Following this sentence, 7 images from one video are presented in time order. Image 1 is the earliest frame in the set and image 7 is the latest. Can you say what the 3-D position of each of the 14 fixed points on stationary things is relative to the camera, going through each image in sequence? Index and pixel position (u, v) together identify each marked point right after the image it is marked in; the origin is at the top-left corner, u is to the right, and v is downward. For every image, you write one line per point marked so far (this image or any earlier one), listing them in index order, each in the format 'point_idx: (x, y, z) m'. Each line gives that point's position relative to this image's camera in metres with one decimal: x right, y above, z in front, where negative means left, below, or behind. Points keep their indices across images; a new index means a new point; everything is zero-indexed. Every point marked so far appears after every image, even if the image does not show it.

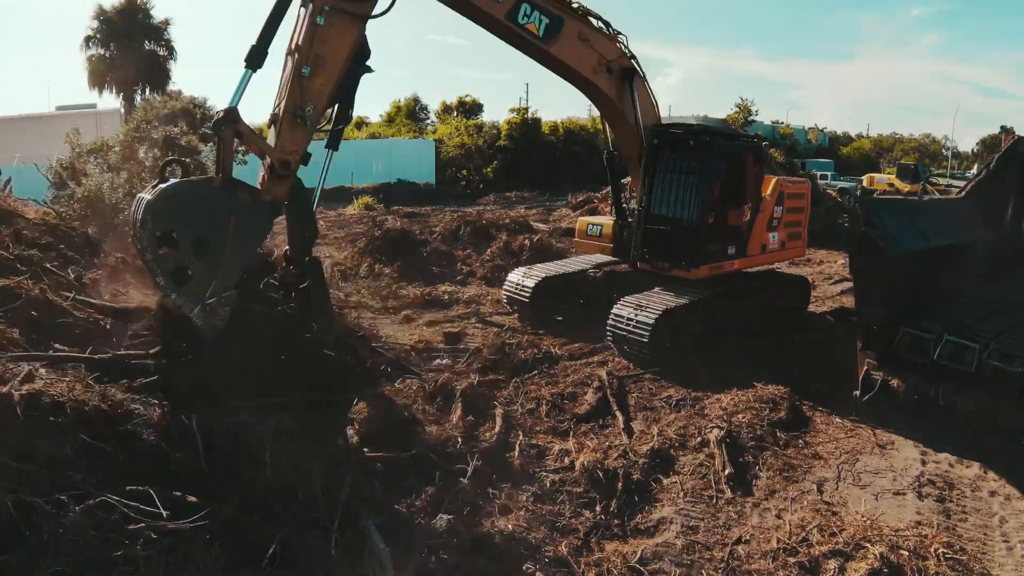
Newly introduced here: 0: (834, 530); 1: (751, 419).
0: (+1.8, -1.4, +4.0) m
1: (+1.6, -0.9, +4.9) m
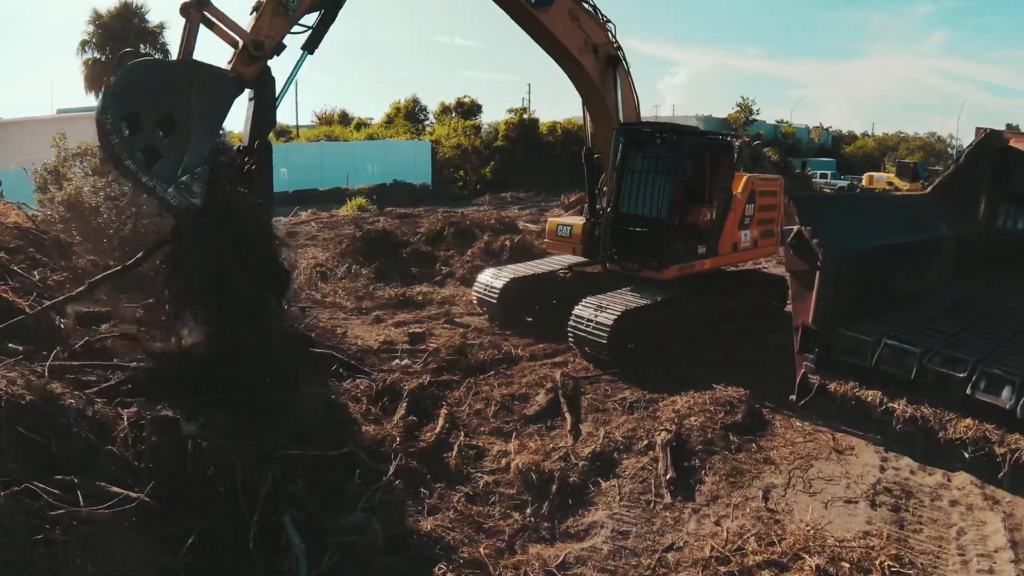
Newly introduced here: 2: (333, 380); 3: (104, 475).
0: (+1.4, -1.4, +3.8) m
1: (+1.3, -0.9, +4.7) m
2: (-1.3, -0.7, +5.0) m
3: (-2.0, -0.9, +3.6) m
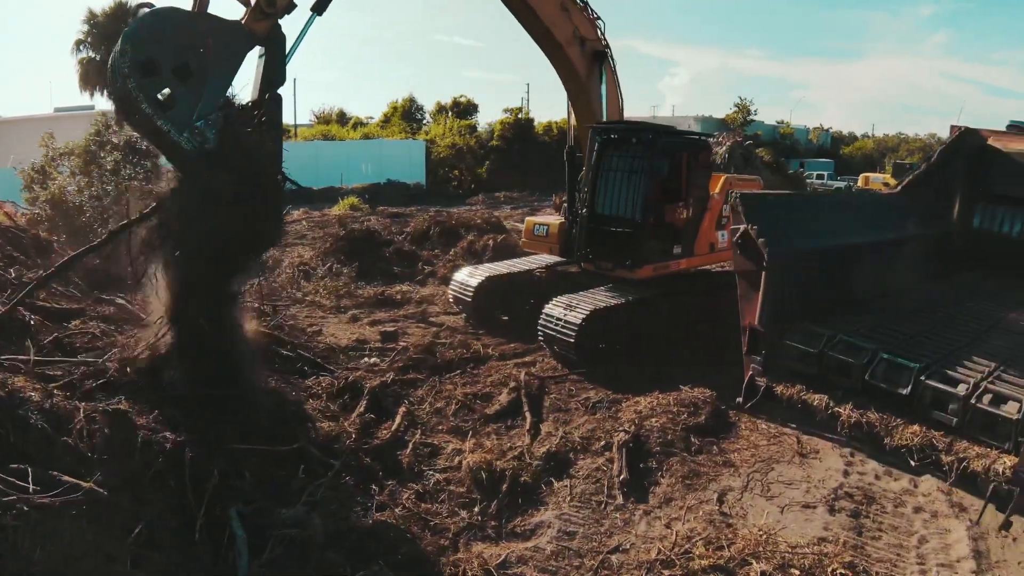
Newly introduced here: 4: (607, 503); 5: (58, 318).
0: (+1.1, -1.4, +3.8) m
1: (+1.0, -0.9, +4.7) m
2: (-1.5, -0.6, +5.0) m
3: (-2.3, -0.9, +3.6) m
4: (+0.5, -1.2, +4.1) m
5: (-3.2, -0.2, +4.9) m
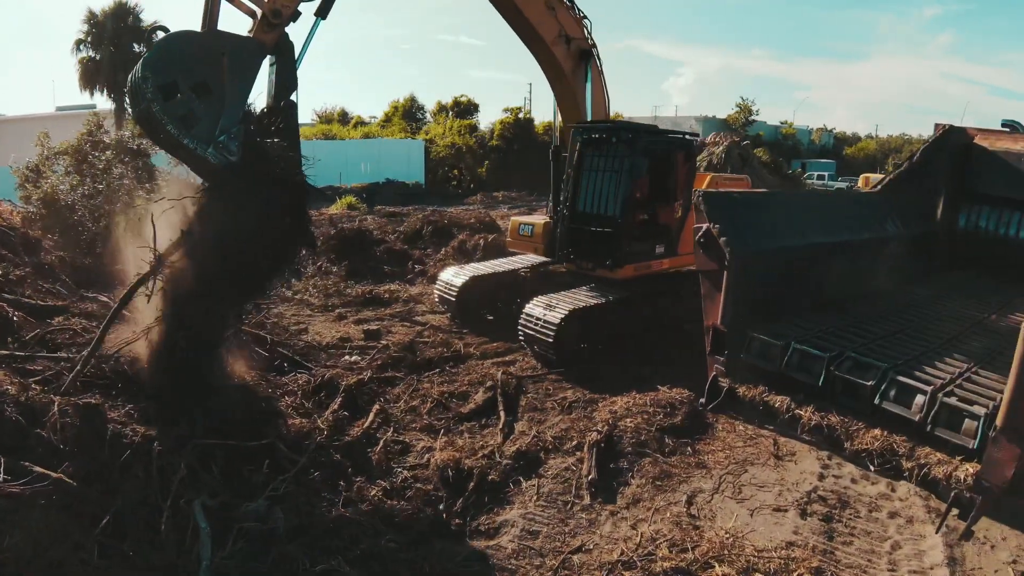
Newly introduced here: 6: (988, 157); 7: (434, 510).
0: (+0.9, -1.4, +3.7) m
1: (+0.8, -0.9, +4.6) m
2: (-1.7, -0.6, +5.0) m
3: (-2.5, -0.9, +3.7) m
4: (+0.3, -1.2, +4.0) m
5: (-3.3, -0.2, +5.0) m
6: (+3.4, +1.0, +5.1) m
7: (-0.4, -1.2, +3.9) m
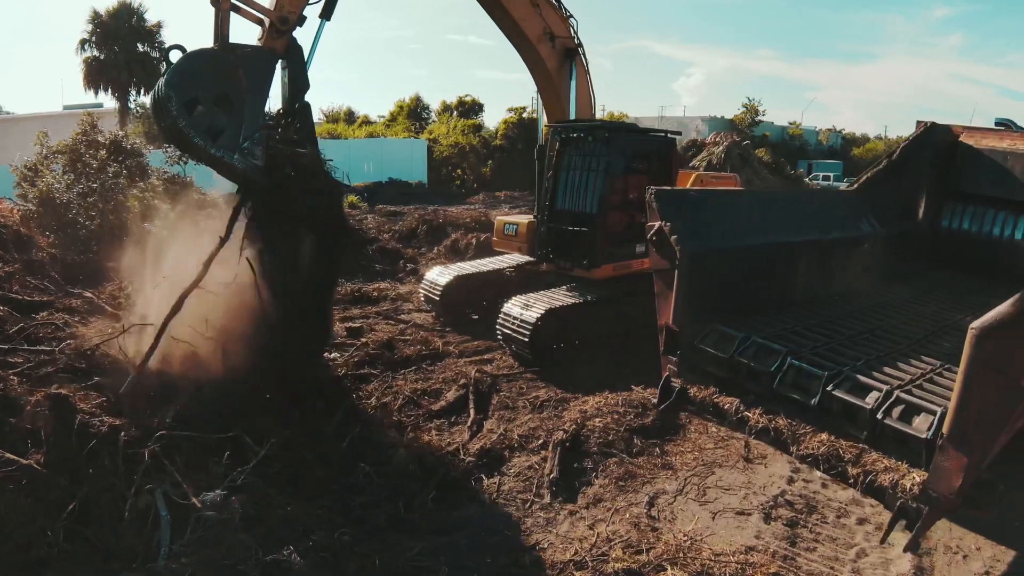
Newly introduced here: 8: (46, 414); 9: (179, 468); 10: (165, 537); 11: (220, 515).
0: (+0.7, -1.4, +3.7) m
1: (+0.6, -0.9, +4.6) m
2: (-1.9, -0.6, +5.1) m
3: (-2.8, -0.8, +3.8) m
4: (+0.1, -1.2, +4.0) m
5: (-3.5, -0.1, +5.1) m
6: (+3.2, +0.9, +5.0) m
7: (-0.7, -1.2, +4.0) m
8: (-2.5, -0.7, +3.7) m
9: (-1.9, -1.0, +3.9) m
10: (-1.7, -1.2, +3.5) m
11: (-1.5, -1.2, +3.6) m
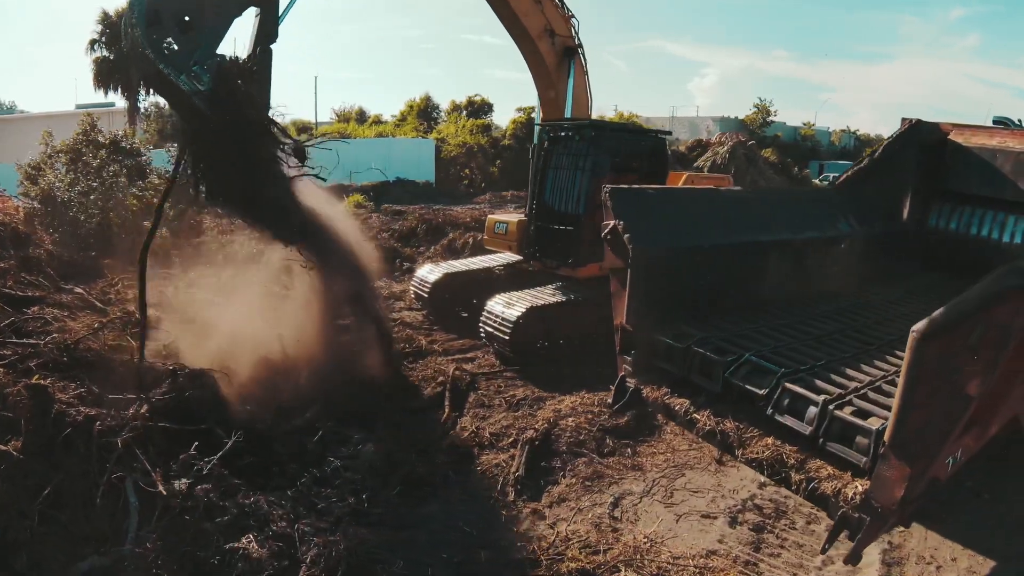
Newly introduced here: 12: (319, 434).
0: (+0.4, -1.3, +3.7) m
1: (+0.4, -0.9, +4.6) m
2: (-2.0, -0.5, +5.2) m
3: (-3.0, -0.8, +3.9) m
4: (-0.1, -1.2, +4.0) m
5: (-3.6, -0.1, +5.3) m
6: (+3.1, +0.9, +4.8) m
7: (-0.9, -1.2, +4.0) m
8: (-2.7, -0.6, +3.9) m
9: (-2.1, -1.0, +4.0) m
10: (-2.0, -1.2, +3.6) m
11: (-1.7, -1.2, +3.7) m
12: (-1.2, -0.9, +4.5) m
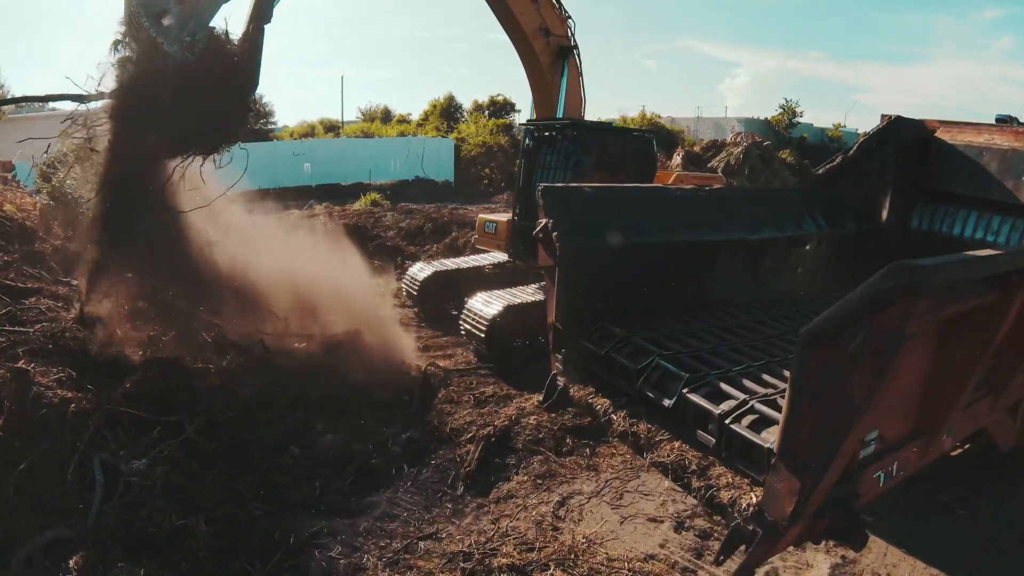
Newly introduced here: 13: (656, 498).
0: (+0.1, -1.3, +3.7) m
1: (+0.2, -0.9, +4.6) m
2: (-2.2, -0.5, +5.4) m
3: (-3.3, -0.7, +4.2) m
4: (-0.4, -1.2, +4.1) m
5: (-3.8, 0.0, +5.6) m
6: (+2.9, +0.9, +4.6) m
7: (-1.2, -1.2, +4.1) m
8: (-3.0, -0.6, +4.1) m
9: (-2.4, -0.9, +4.2) m
10: (-2.3, -1.1, +3.8) m
11: (-2.0, -1.1, +3.9) m
12: (-1.5, -0.9, +4.6) m
13: (+0.8, -1.2, +4.0) m
